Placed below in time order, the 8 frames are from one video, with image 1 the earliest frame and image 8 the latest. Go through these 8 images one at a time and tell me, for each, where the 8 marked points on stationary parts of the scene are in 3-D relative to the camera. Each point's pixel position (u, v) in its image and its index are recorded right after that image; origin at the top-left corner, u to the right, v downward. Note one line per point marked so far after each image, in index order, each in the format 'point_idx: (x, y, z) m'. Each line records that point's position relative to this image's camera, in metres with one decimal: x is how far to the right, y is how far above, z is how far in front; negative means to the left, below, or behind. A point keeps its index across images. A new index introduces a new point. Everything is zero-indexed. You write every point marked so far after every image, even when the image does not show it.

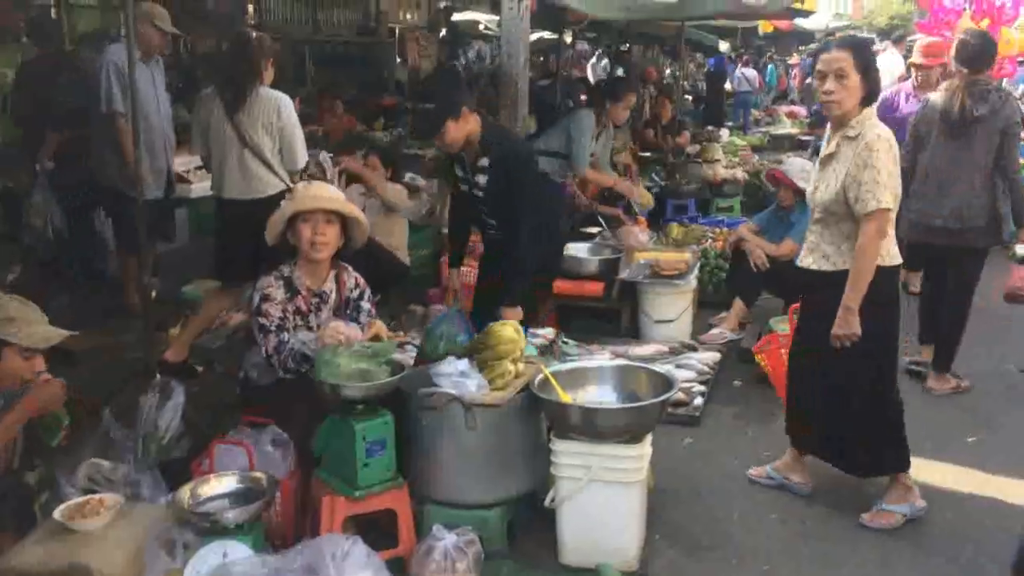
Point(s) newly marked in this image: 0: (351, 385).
0: (-1.5, -0.9, +4.8) m
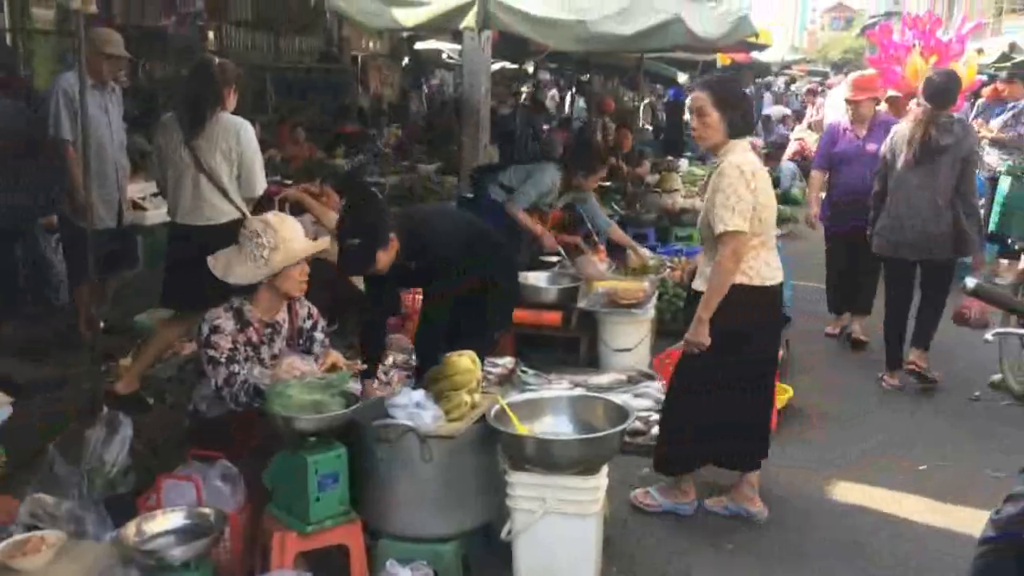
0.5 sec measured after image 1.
0: (-2.0, -1.2, +4.8) m
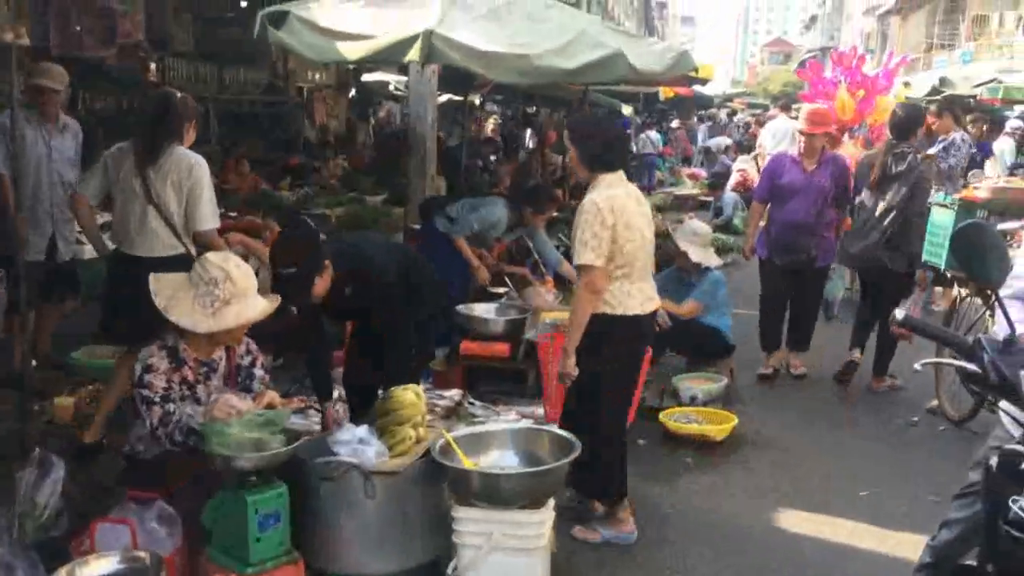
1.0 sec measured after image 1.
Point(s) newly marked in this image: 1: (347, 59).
0: (-2.6, -1.6, +4.7) m
1: (-1.9, +2.7, +5.8) m
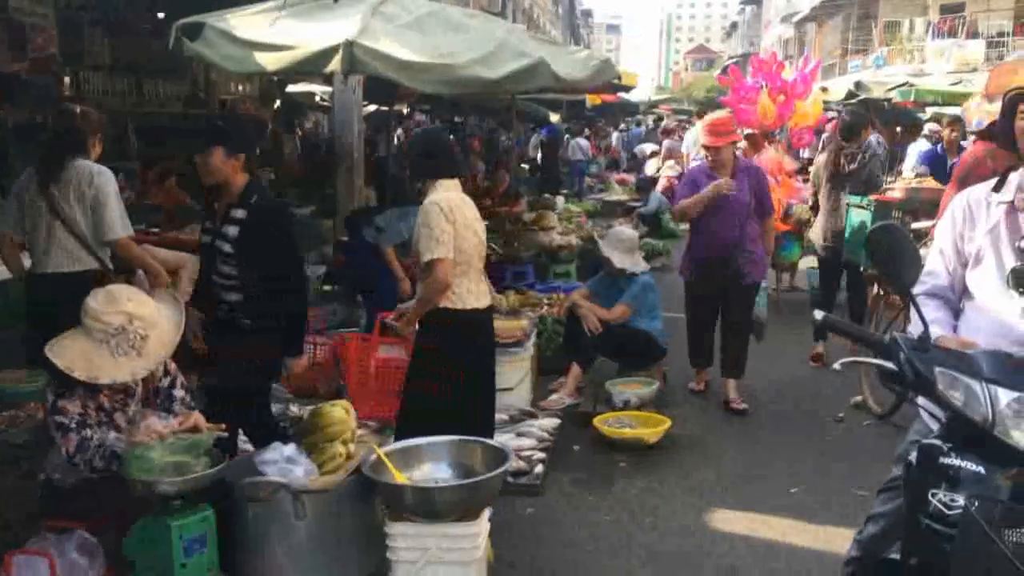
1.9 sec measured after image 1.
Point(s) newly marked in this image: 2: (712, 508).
0: (-3.3, -1.8, +4.5) m
1: (-2.8, +2.5, +5.7) m
2: (+2.1, -2.4, +5.2) m
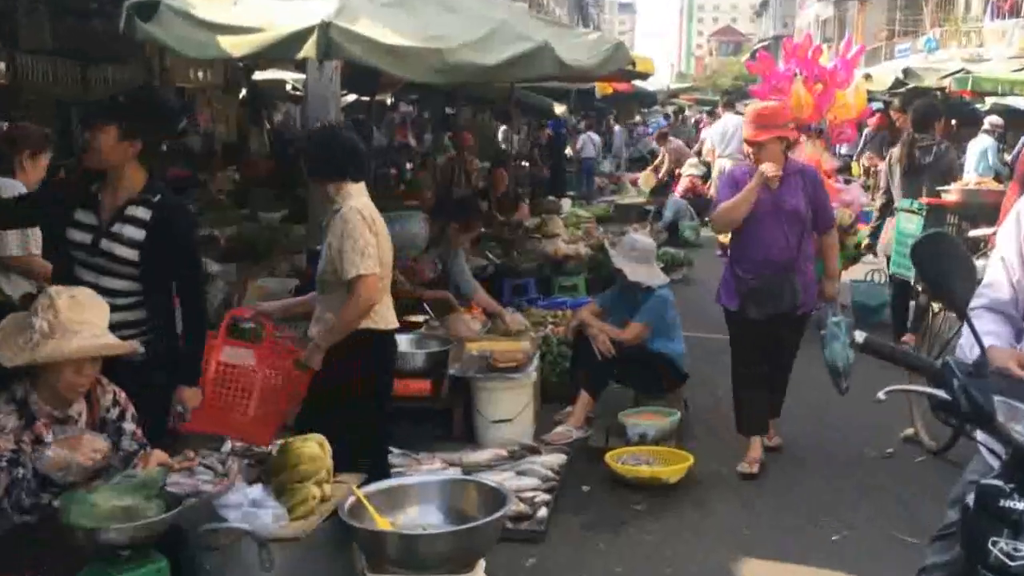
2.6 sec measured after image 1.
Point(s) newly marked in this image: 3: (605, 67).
0: (-3.3, -2.0, +3.8) m
1: (-2.8, +2.3, +5.0) m
2: (+2.1, -2.5, +4.5) m
3: (+1.1, +2.7, +5.9) m
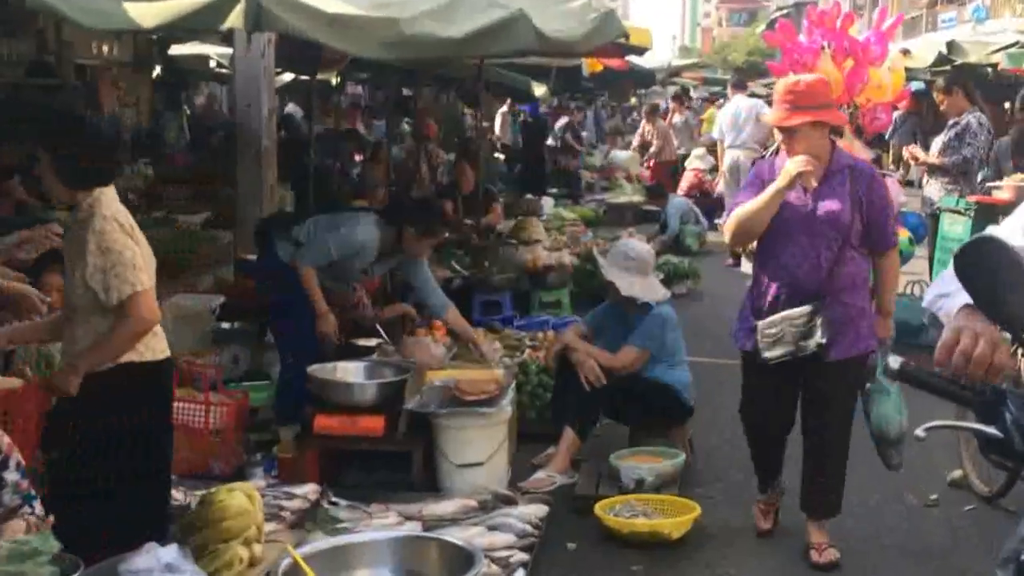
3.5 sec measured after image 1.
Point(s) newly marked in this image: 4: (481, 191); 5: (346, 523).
0: (-3.5, -2.1, +3.0) m
1: (-3.1, +2.2, +4.1) m
2: (+1.9, -2.7, +3.7) m
3: (+0.9, +2.5, +5.1) m
4: (-0.5, +1.7, +8.4) m
5: (-1.3, -1.9, +4.0) m
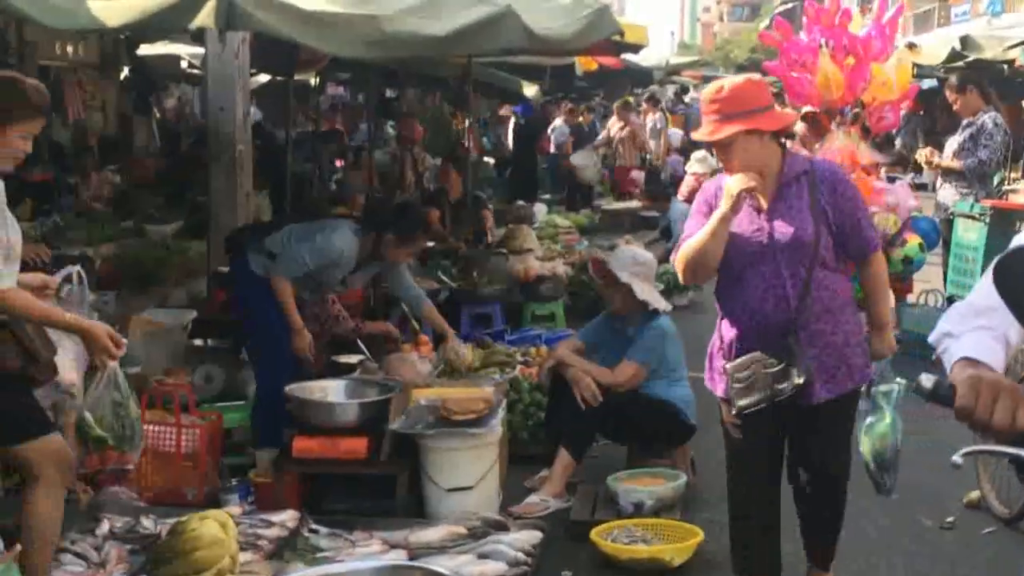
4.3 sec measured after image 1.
0: (-3.6, -2.2, +2.7) m
1: (-3.2, +2.1, +3.9) m
2: (+1.8, -2.7, +3.4) m
3: (+0.8, +2.4, +4.8) m
4: (-0.6, +1.5, +8.1) m
5: (-1.4, -2.0, +3.7) m
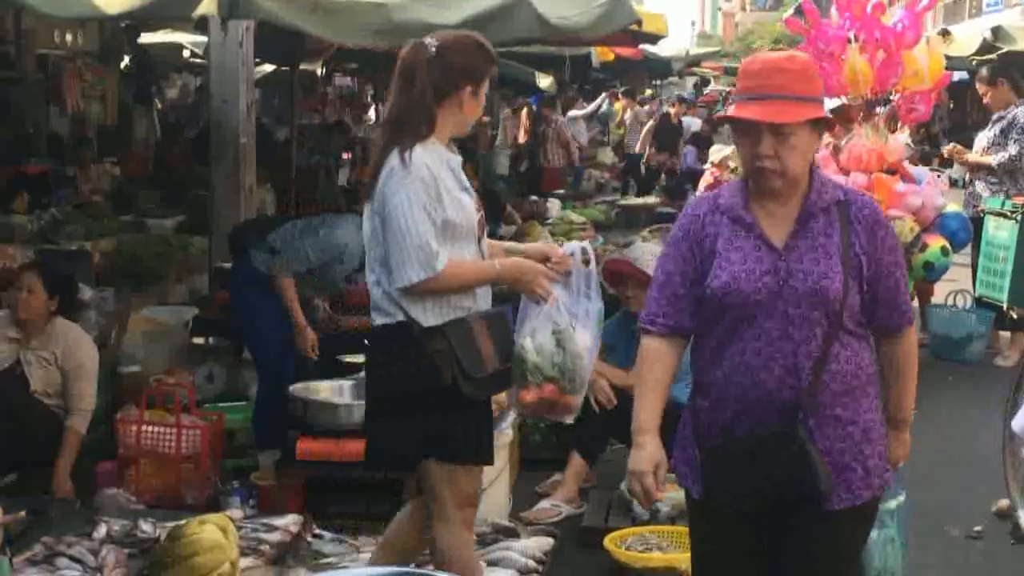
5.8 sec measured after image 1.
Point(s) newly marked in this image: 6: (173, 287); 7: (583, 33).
0: (-3.5, -2.2, +2.6) m
1: (-3.1, +2.1, +3.7) m
2: (+1.9, -2.7, +3.3) m
3: (+0.9, +2.4, +4.7) m
4: (-0.5, +1.6, +8.0) m
5: (-1.3, -2.0, +3.6) m
6: (-3.6, 0.0, +5.3) m
7: (+0.7, +2.4, +4.6) m
